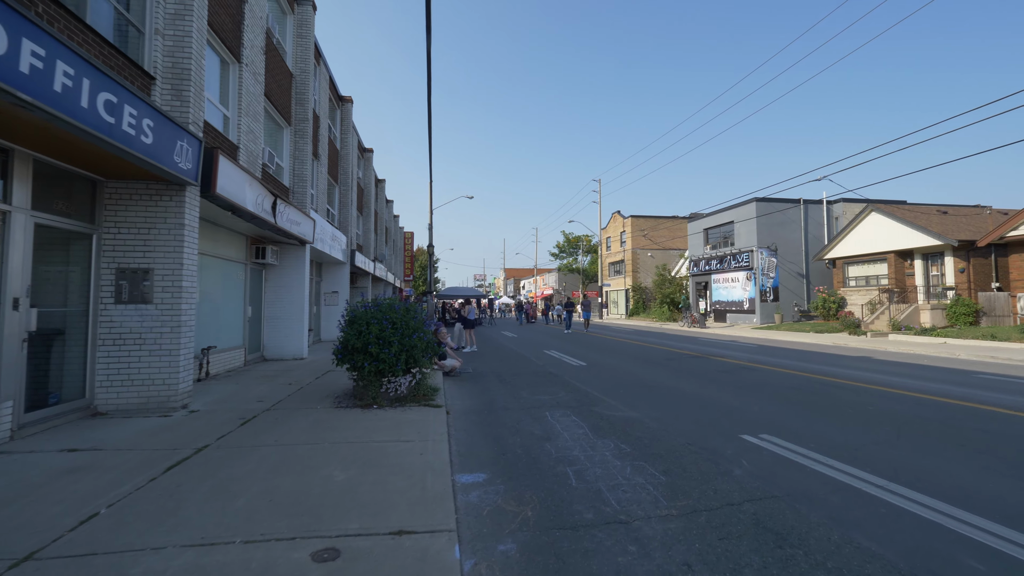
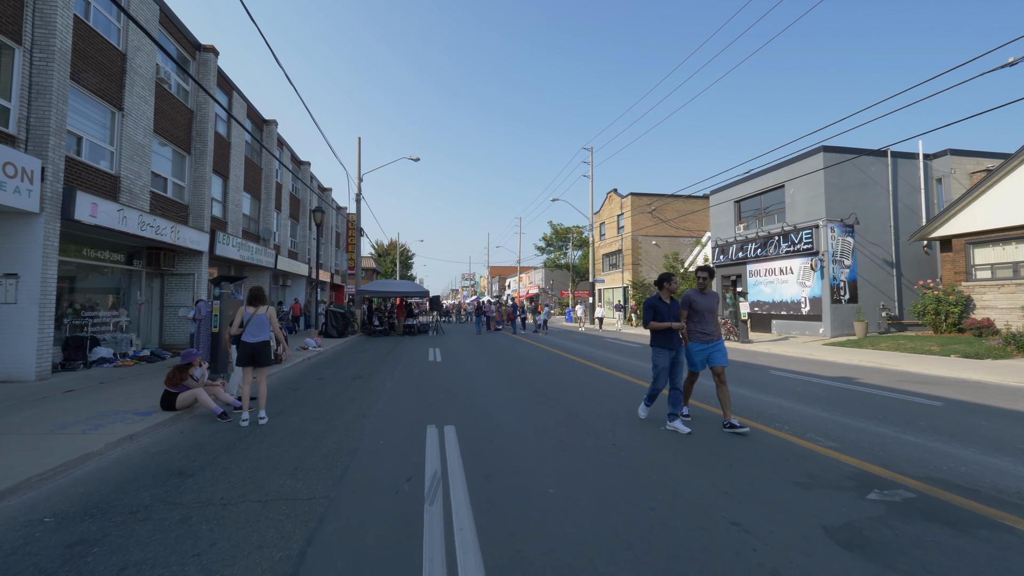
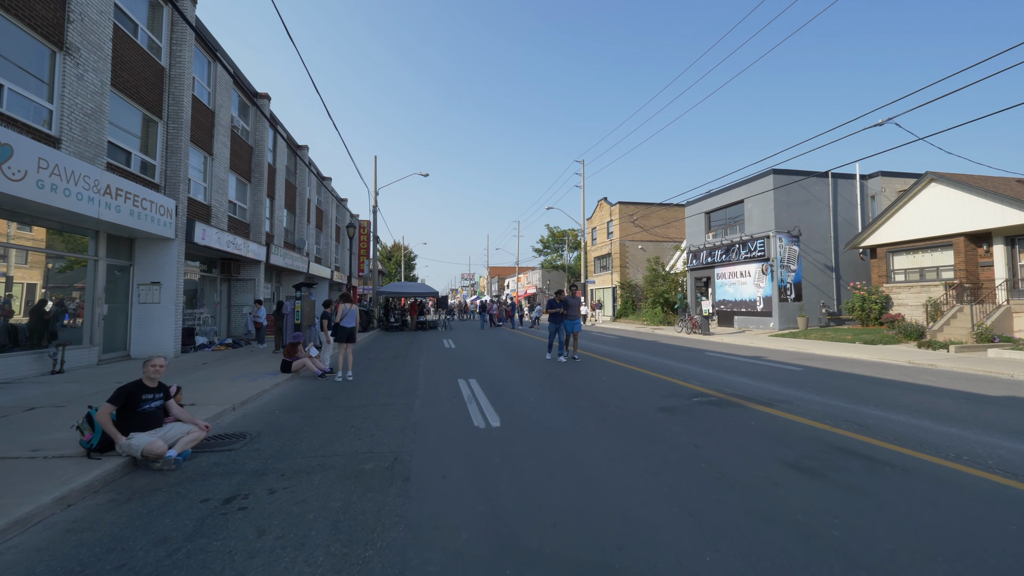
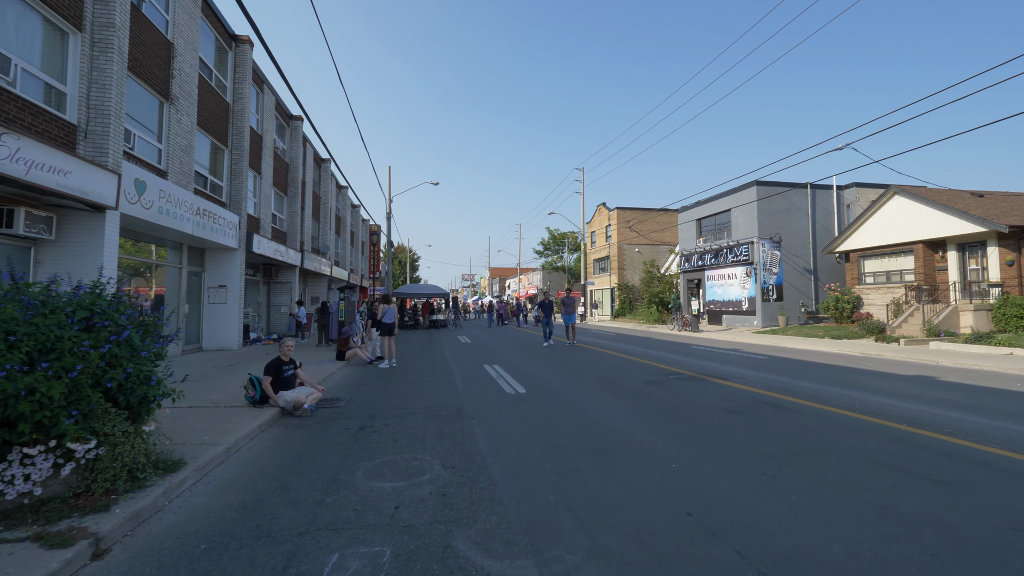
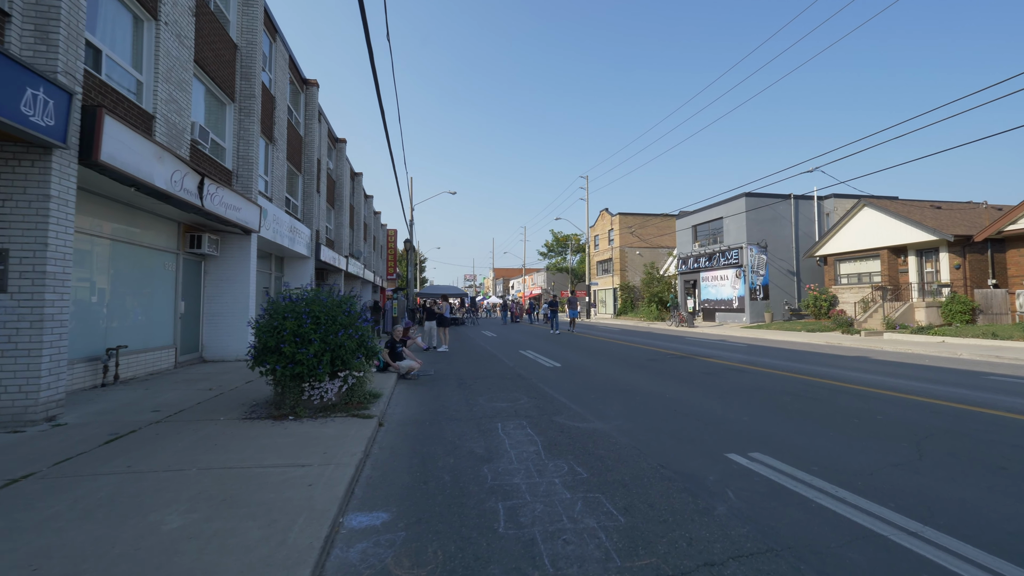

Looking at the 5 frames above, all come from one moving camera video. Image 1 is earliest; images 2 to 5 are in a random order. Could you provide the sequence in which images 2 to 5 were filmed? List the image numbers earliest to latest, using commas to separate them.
5, 4, 3, 2
